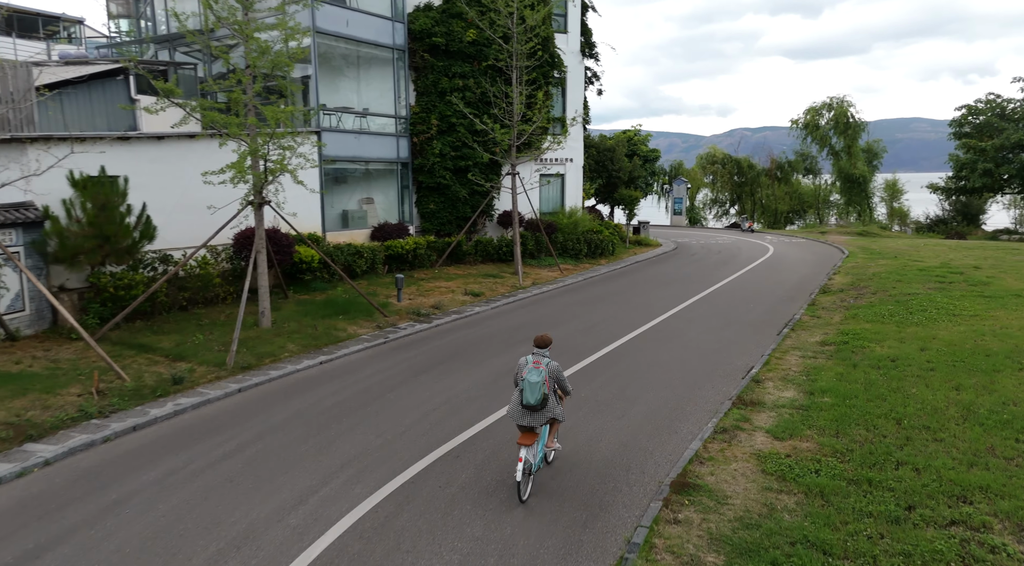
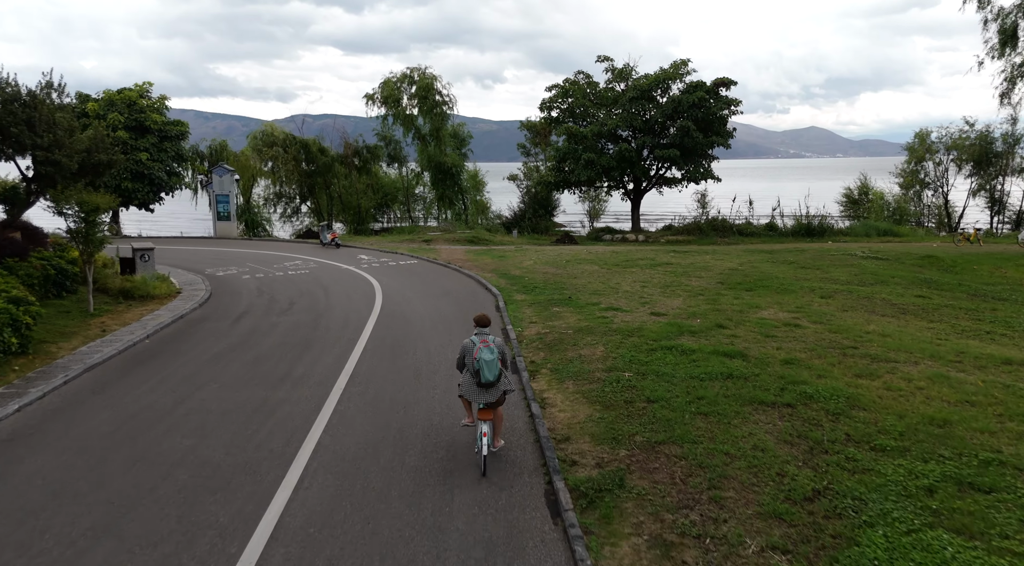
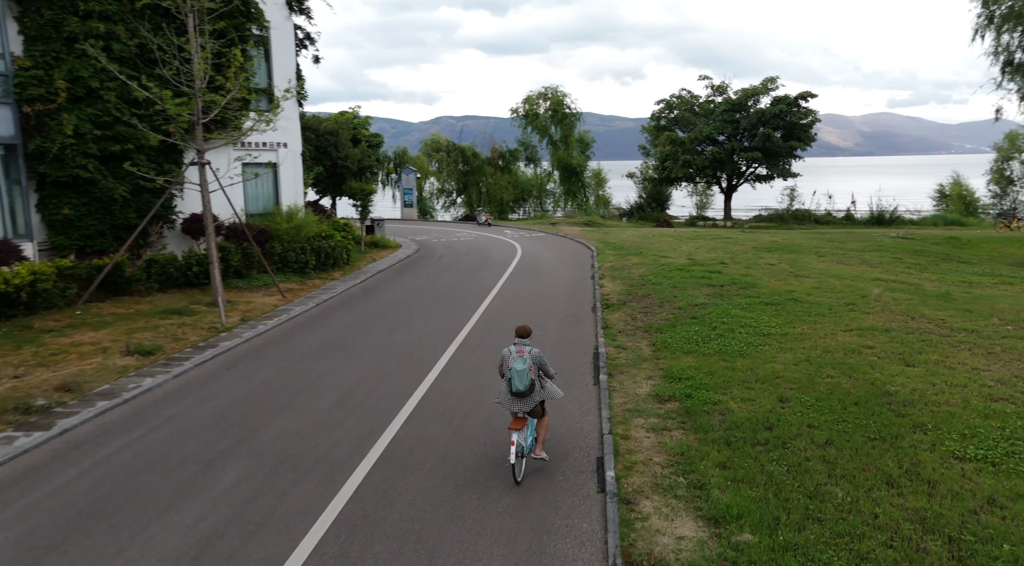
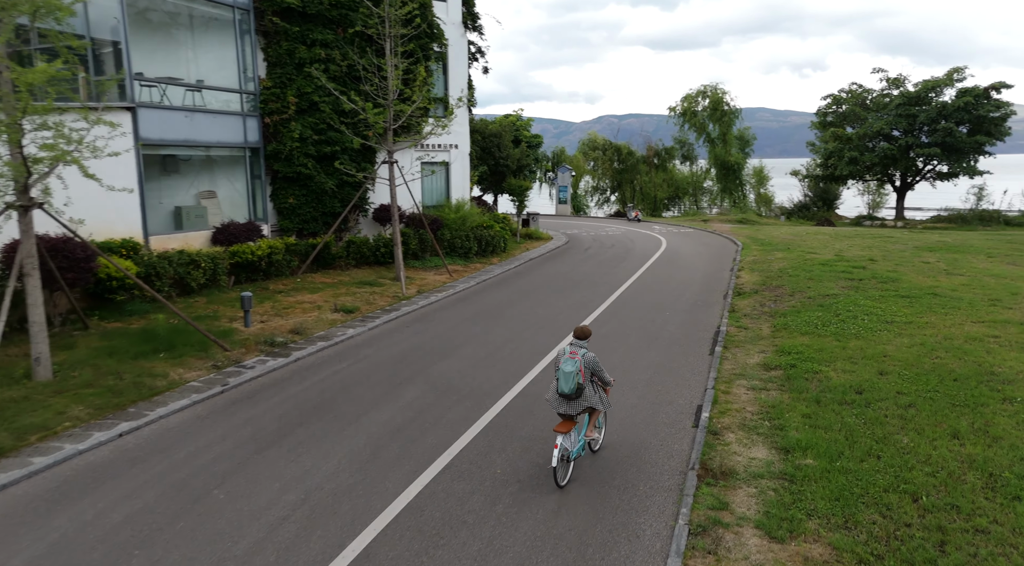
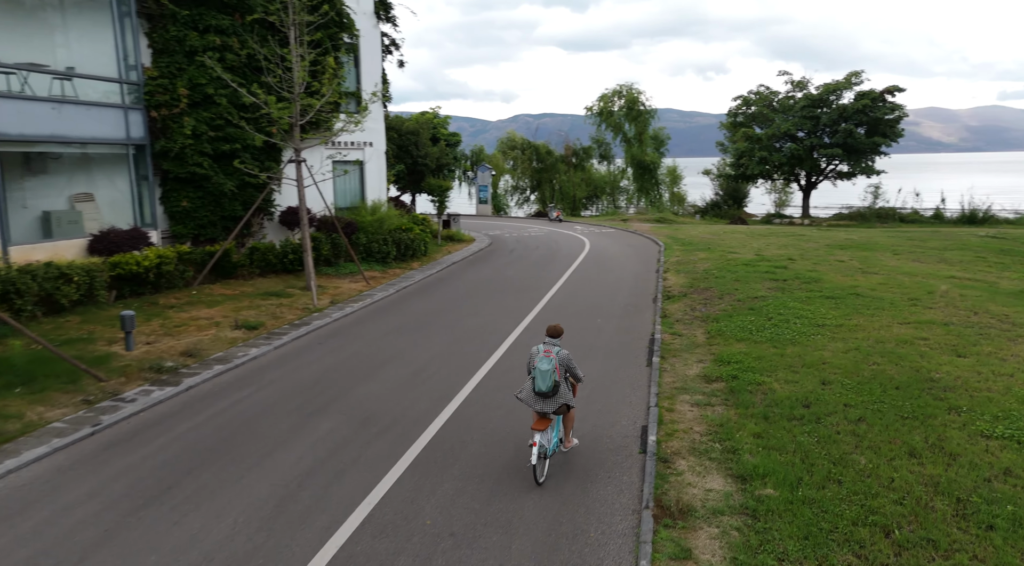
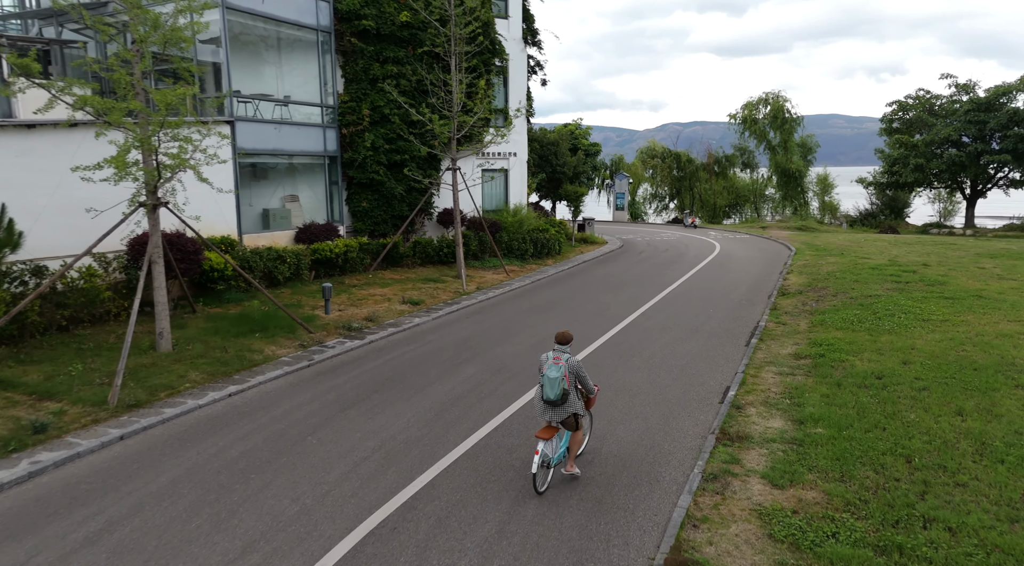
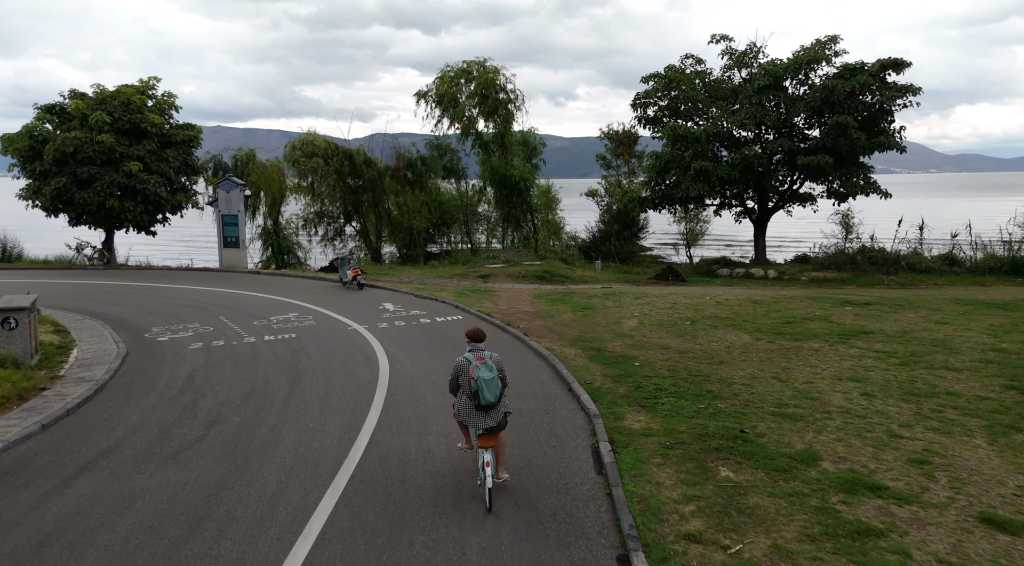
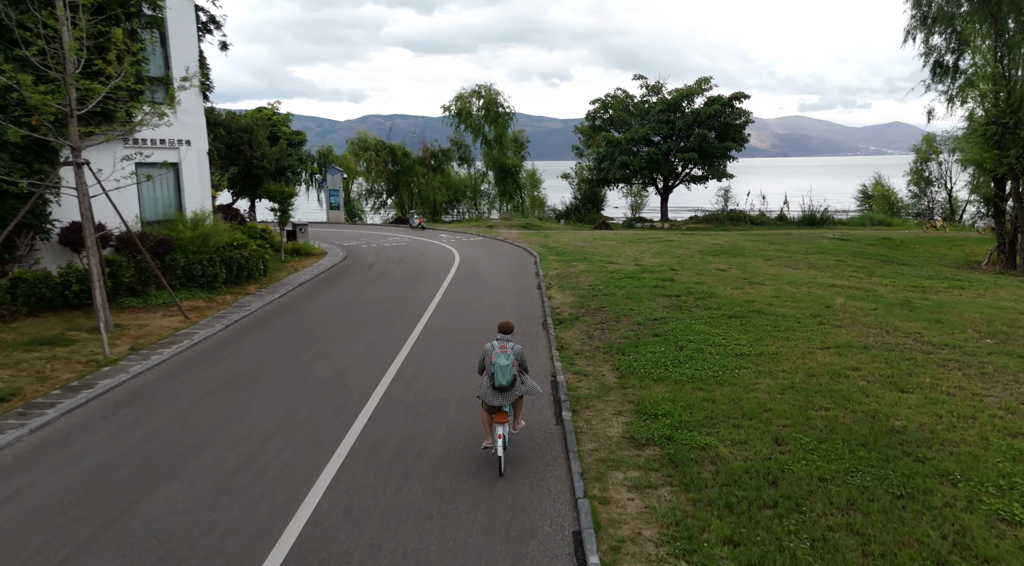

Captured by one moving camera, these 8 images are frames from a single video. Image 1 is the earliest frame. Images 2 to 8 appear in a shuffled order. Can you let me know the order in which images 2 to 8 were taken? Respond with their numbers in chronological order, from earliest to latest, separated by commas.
6, 4, 5, 3, 8, 2, 7
